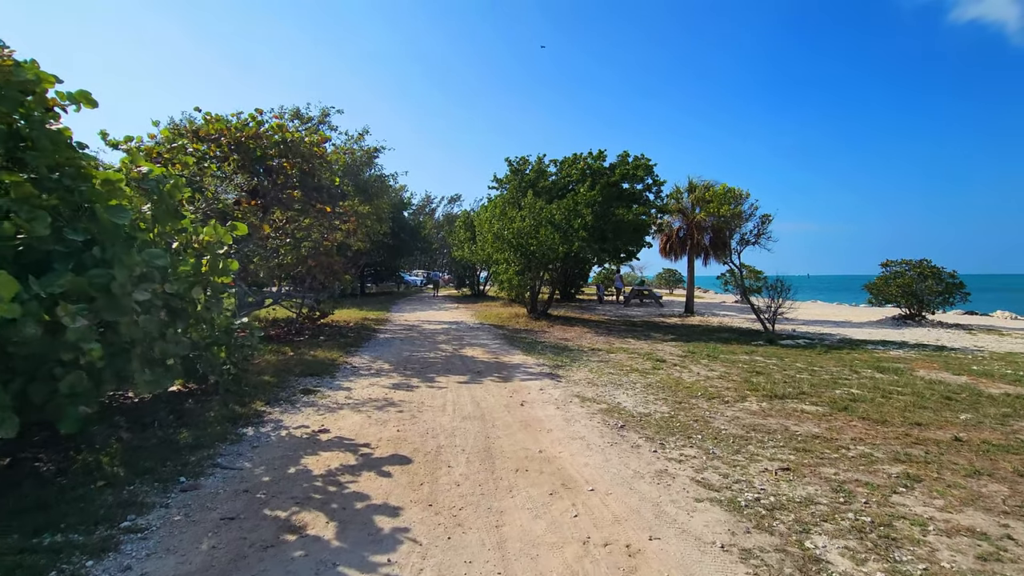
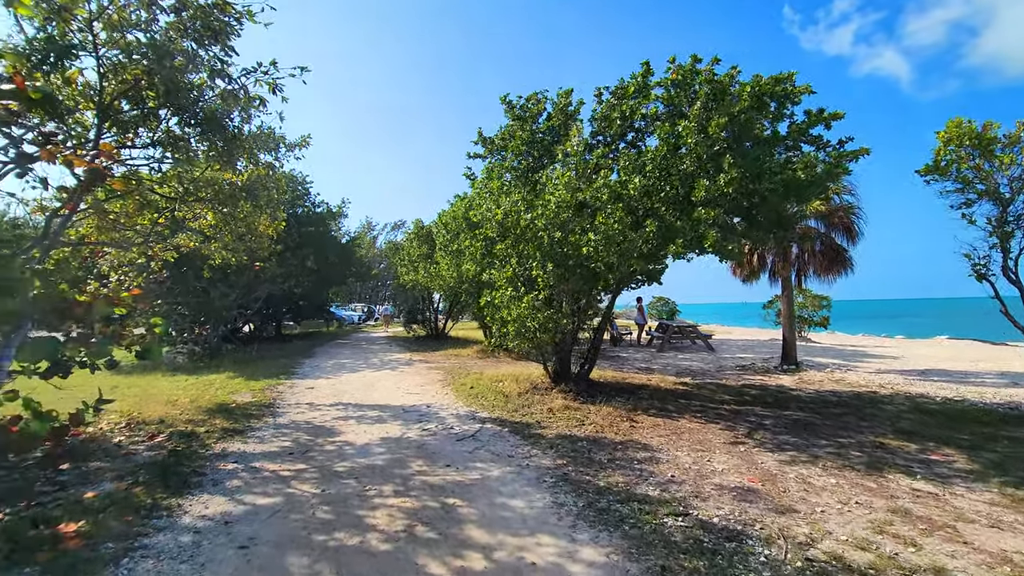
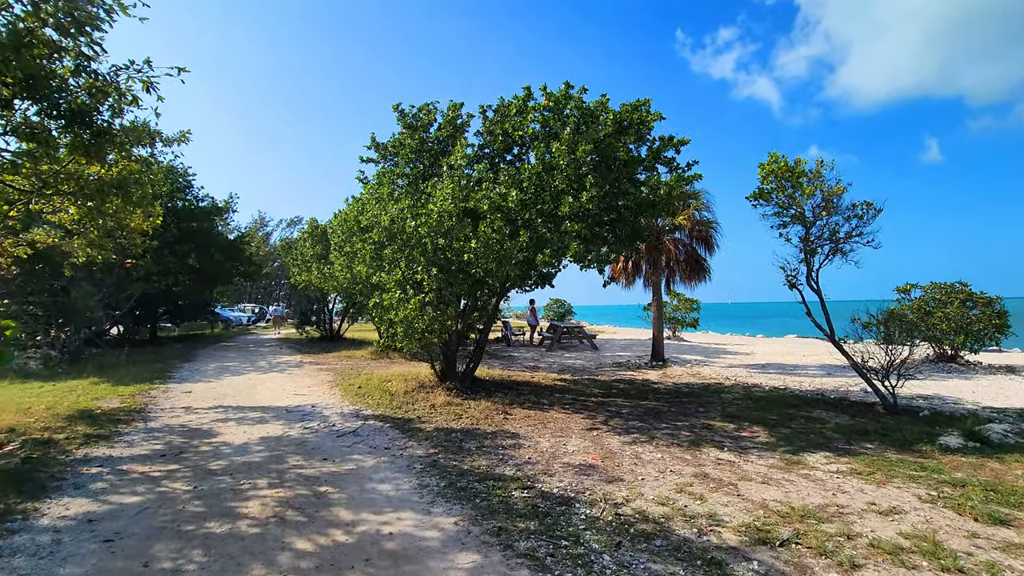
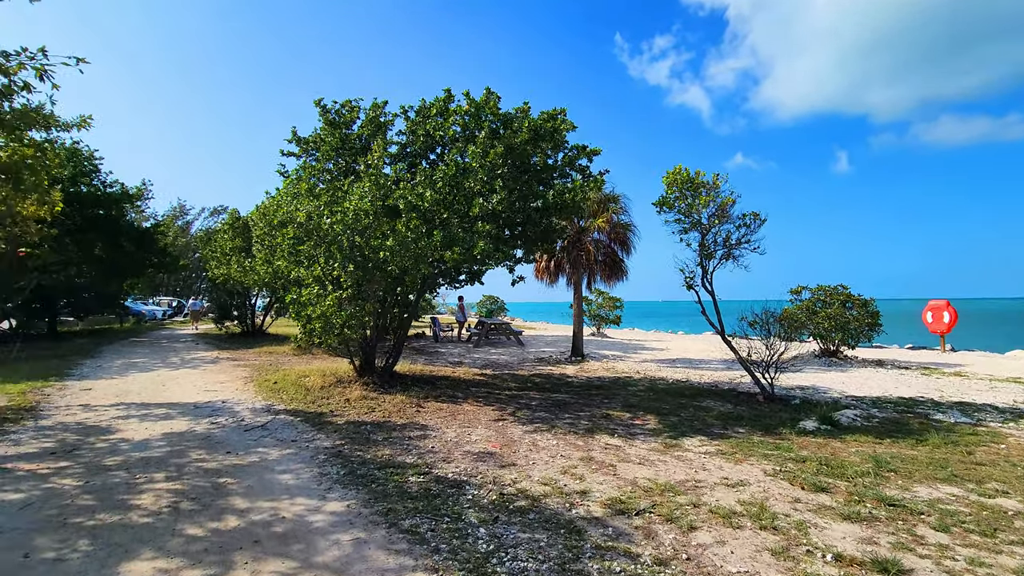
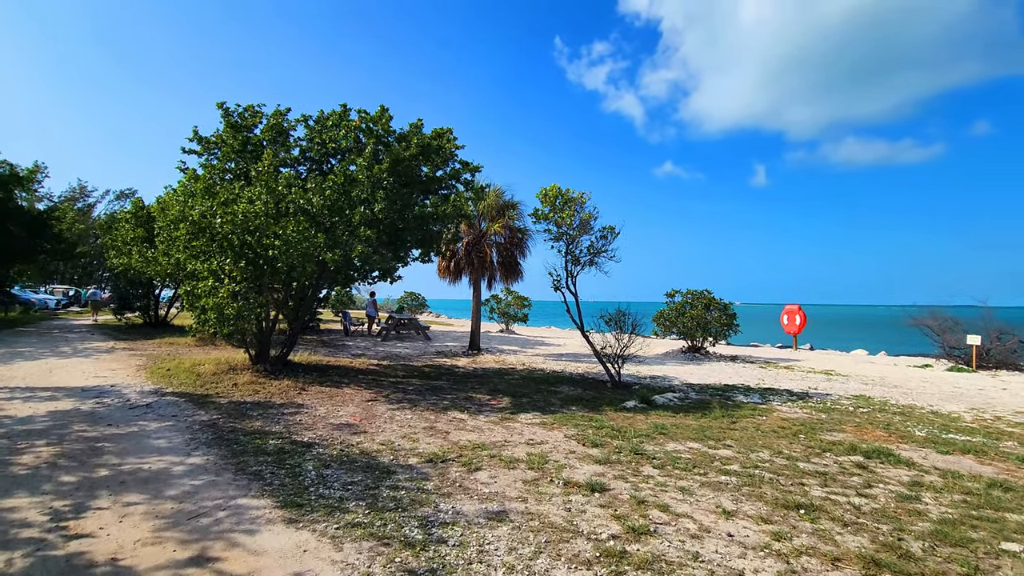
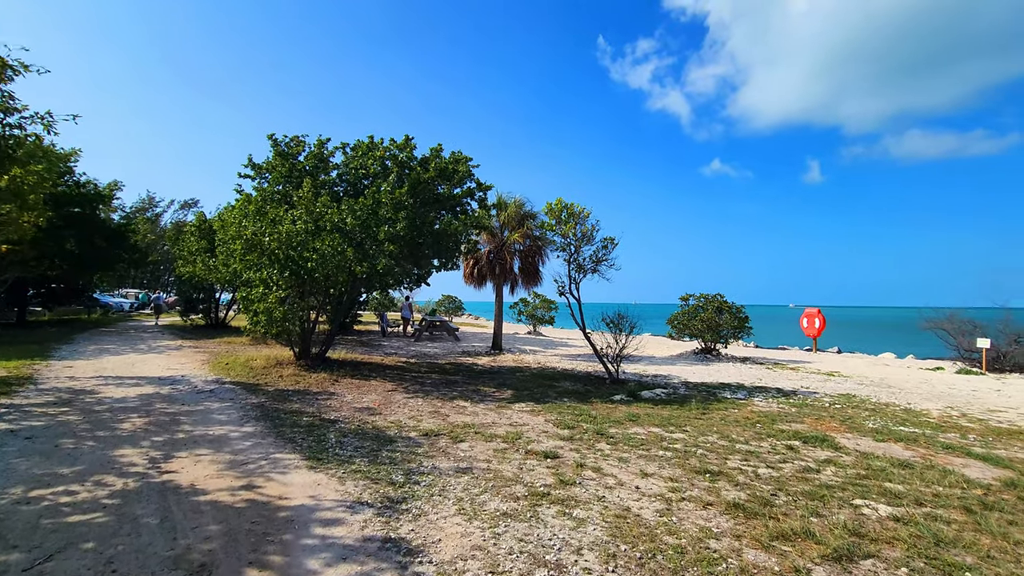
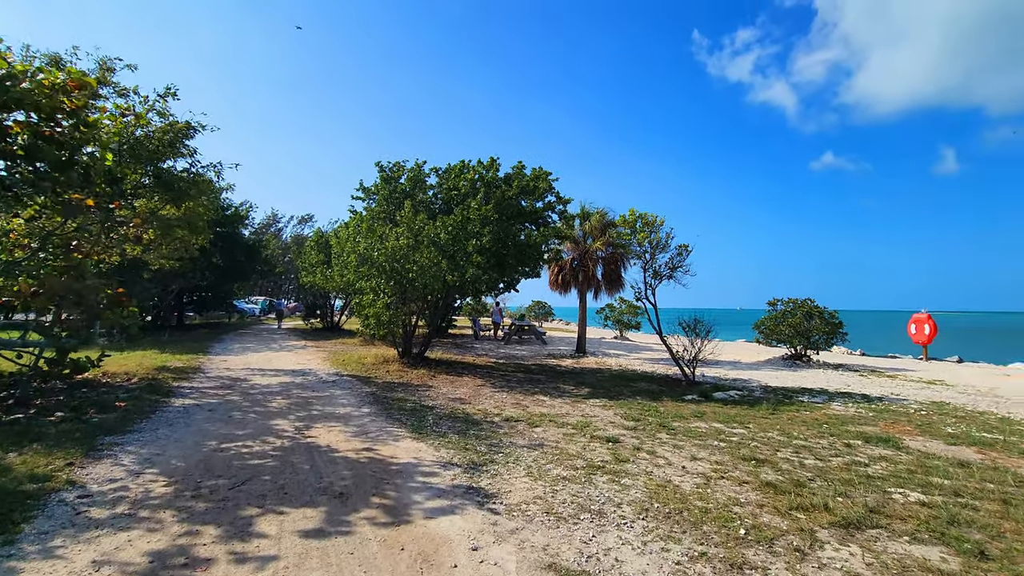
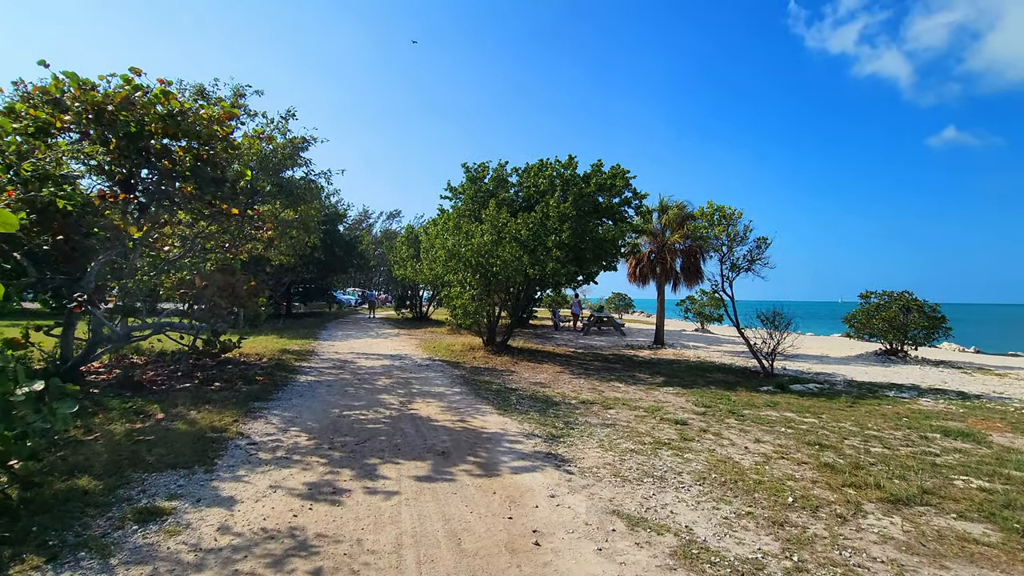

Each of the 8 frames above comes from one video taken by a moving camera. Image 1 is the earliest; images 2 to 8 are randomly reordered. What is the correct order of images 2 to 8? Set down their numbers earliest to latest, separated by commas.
8, 7, 6, 5, 4, 3, 2
